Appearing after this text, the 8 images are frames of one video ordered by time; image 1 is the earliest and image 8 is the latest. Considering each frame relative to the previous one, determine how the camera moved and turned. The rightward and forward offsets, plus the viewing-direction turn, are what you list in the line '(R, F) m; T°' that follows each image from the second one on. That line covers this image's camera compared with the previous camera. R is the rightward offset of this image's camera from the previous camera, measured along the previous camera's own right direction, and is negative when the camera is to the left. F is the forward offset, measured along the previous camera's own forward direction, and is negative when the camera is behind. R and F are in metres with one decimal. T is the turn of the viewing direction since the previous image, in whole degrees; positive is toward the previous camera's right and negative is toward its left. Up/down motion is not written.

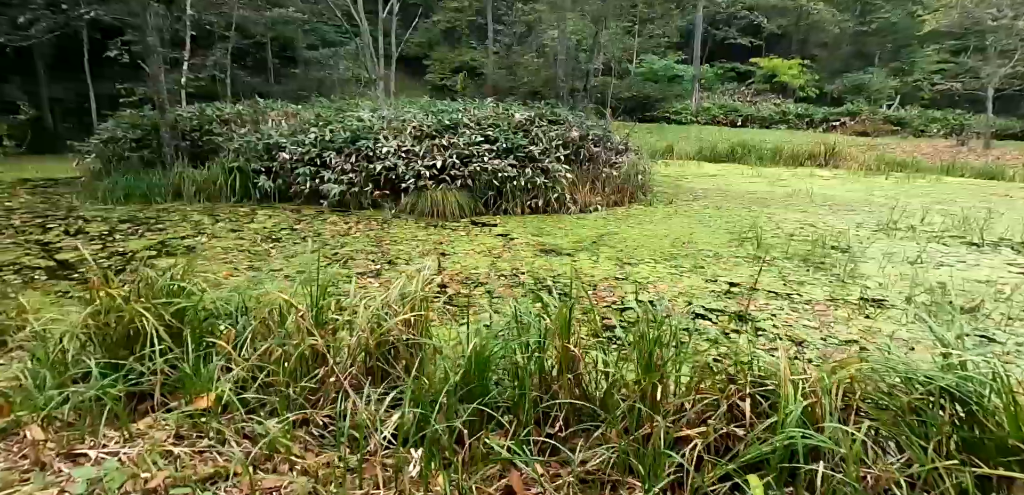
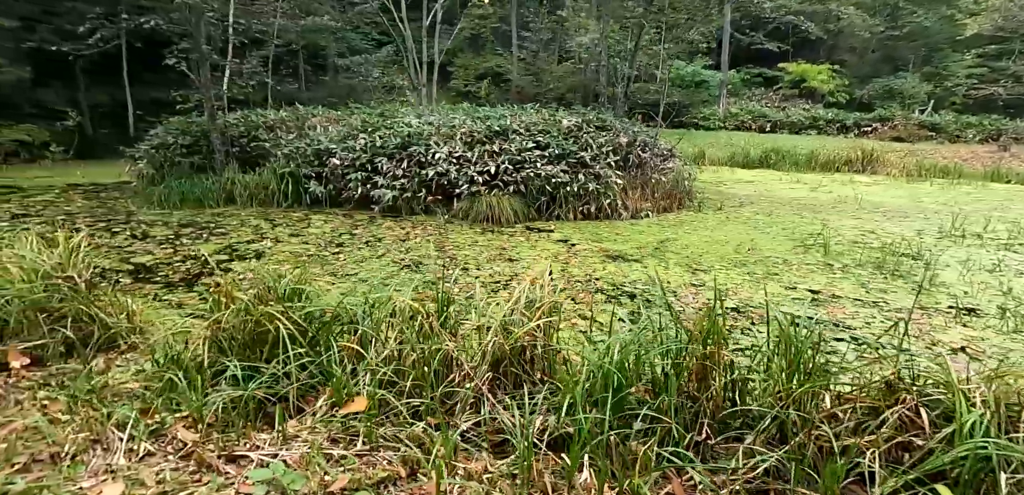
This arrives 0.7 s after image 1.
(-0.3, 0.0) m; -1°
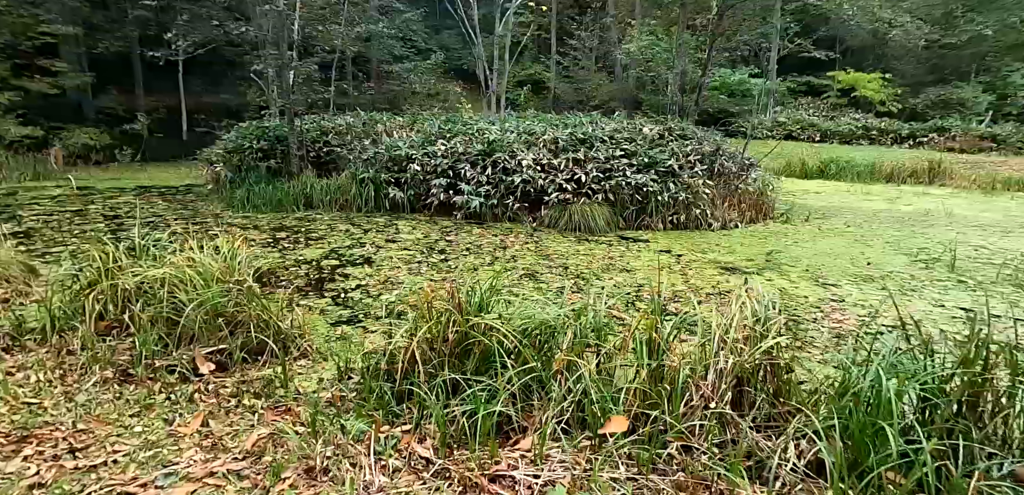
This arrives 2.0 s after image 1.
(-0.6, +0.1) m; -2°
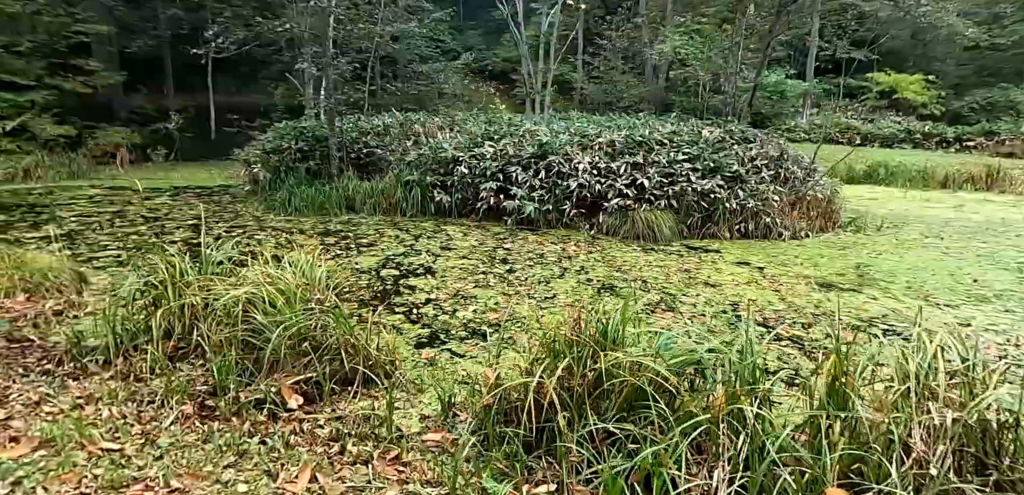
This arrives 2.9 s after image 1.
(-0.3, +0.3) m; -2°
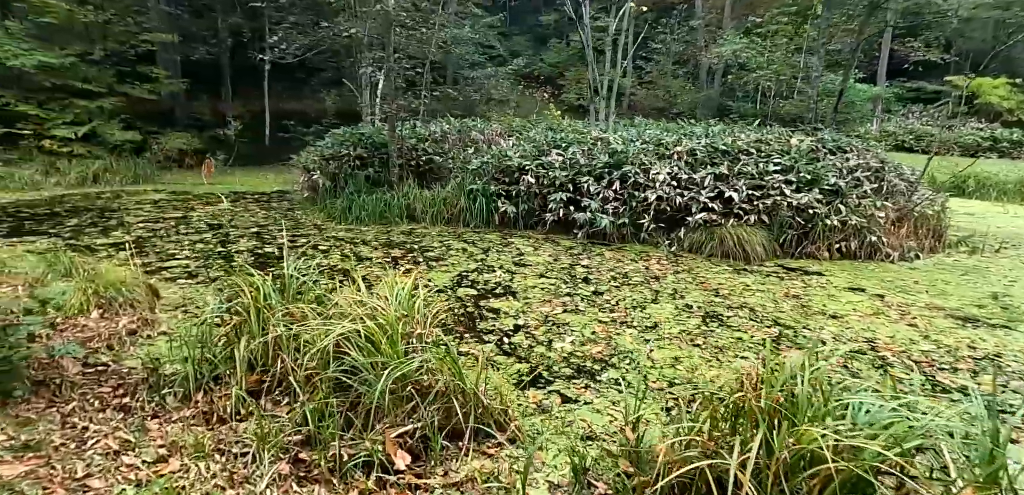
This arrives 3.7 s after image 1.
(-0.3, +0.3) m; -4°
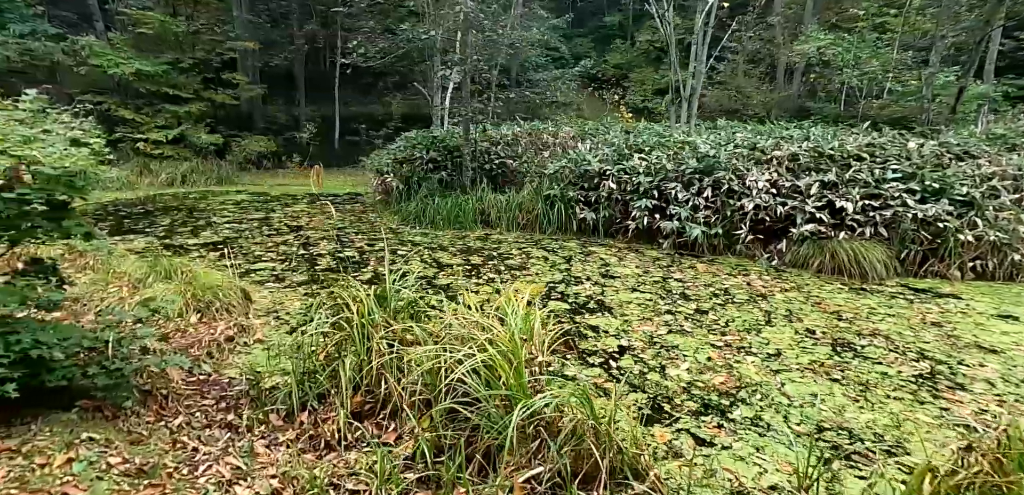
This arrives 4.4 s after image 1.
(-0.2, +0.2) m; -6°
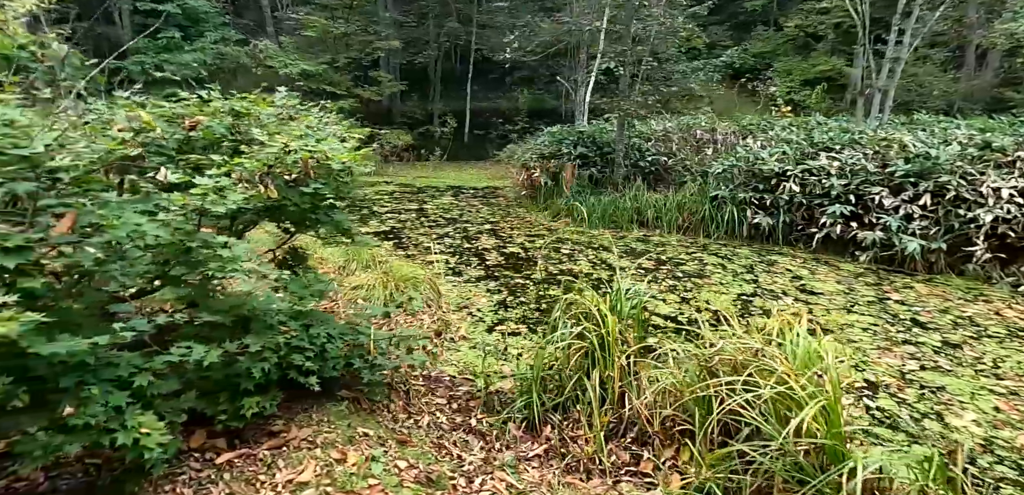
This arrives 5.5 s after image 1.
(-0.5, +0.1) m; -12°
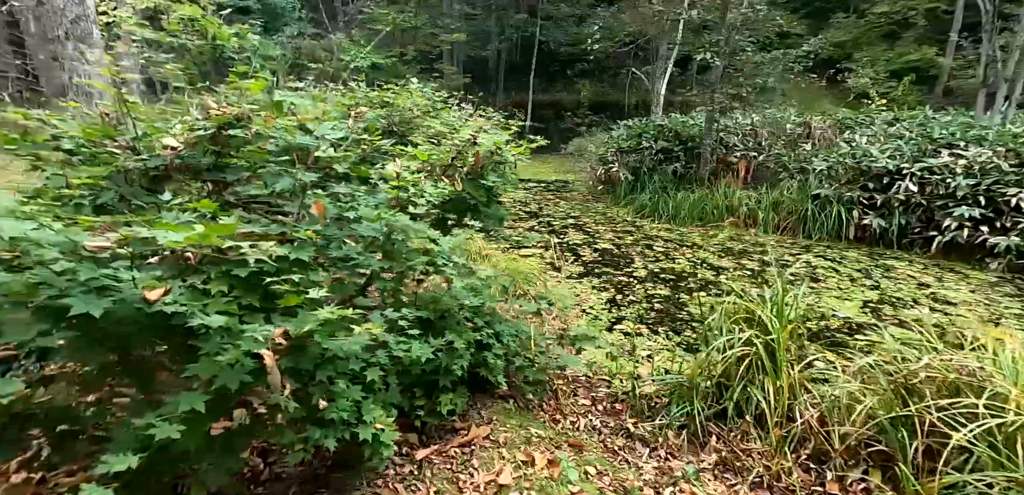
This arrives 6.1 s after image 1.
(-0.3, +0.1) m; -6°
